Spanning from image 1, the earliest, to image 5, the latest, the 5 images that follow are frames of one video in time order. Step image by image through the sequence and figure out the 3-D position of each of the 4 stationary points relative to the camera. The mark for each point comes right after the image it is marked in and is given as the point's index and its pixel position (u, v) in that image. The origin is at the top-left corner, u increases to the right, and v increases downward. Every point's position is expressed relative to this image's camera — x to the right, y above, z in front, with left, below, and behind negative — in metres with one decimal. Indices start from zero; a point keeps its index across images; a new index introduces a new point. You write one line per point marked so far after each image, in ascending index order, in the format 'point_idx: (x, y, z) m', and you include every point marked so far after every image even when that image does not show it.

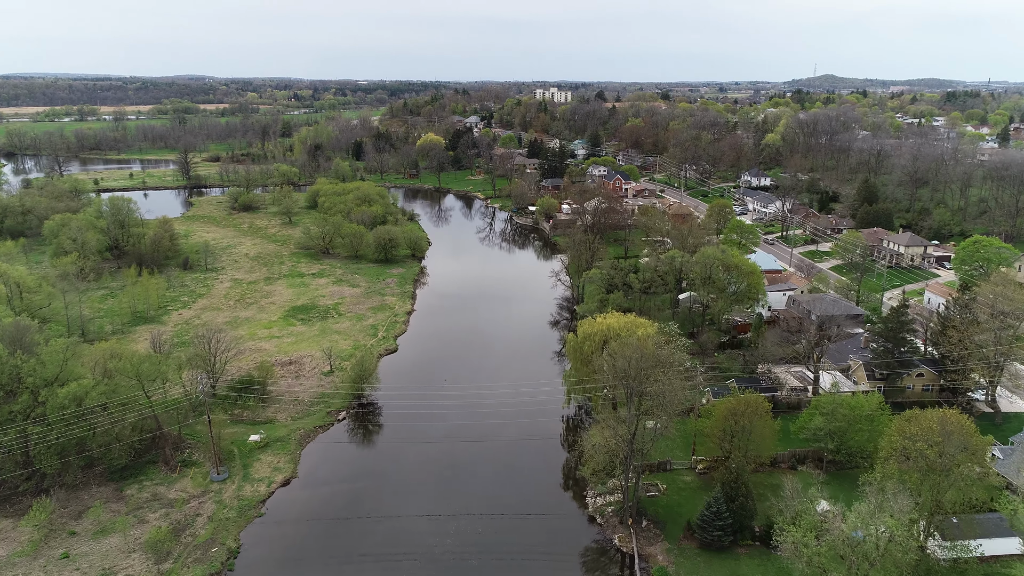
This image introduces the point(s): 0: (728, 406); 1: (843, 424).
0: (+6.3, -3.4, +18.8) m
1: (+9.8, -4.0, +19.3) m
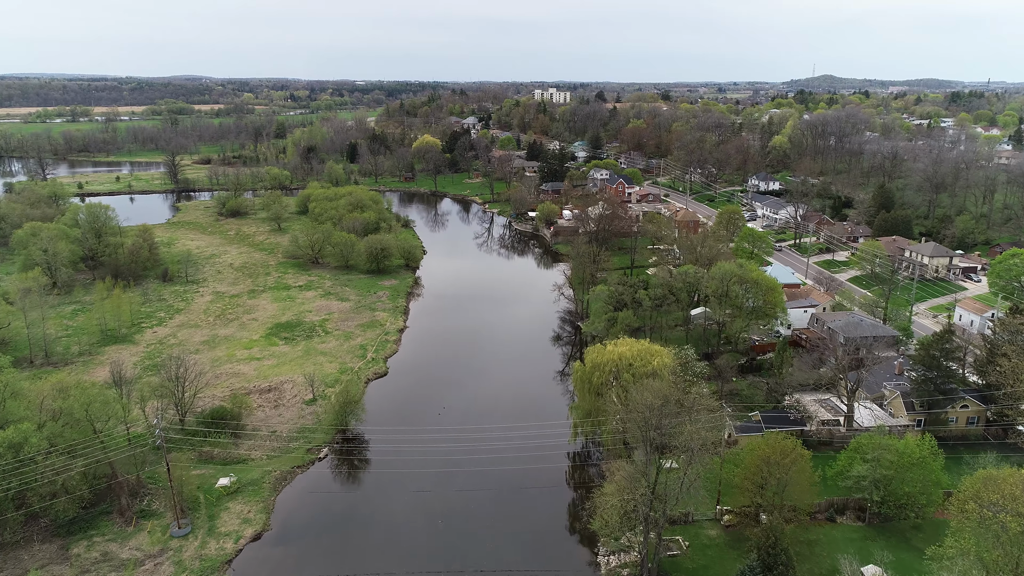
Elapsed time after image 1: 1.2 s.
0: (+6.3, -4.2, +16.4) m
1: (+9.8, -4.8, +16.9) m
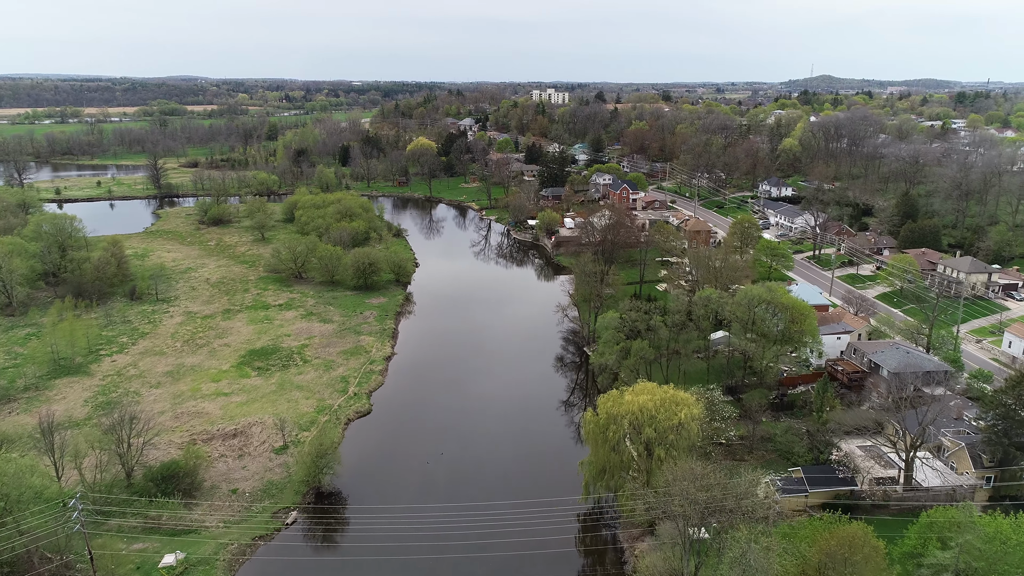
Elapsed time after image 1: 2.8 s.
0: (+6.3, -5.2, +13.3) m
1: (+9.8, -5.8, +13.7) m
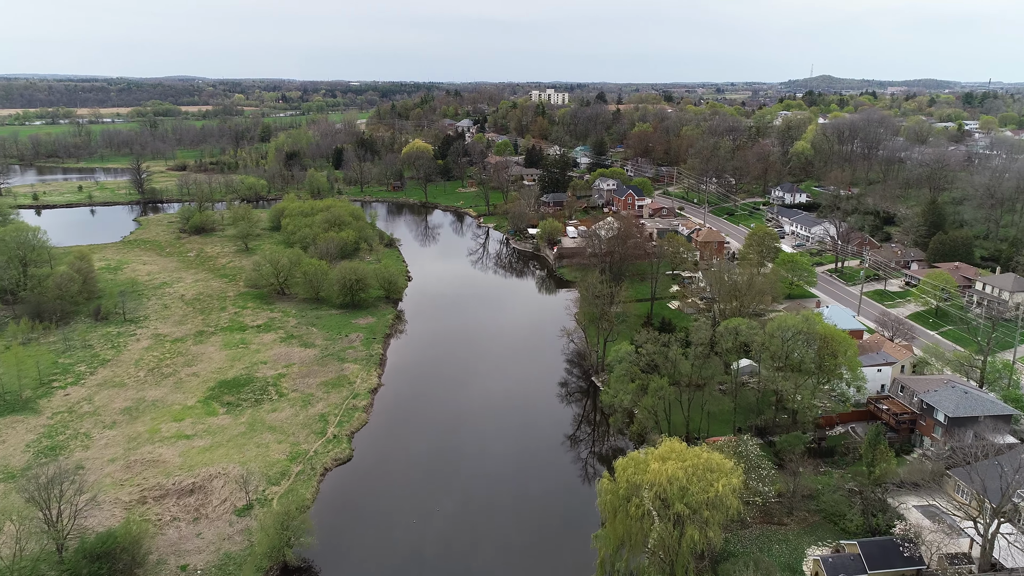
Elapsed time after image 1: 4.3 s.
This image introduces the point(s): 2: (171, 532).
0: (+6.4, -6.1, +10.2) m
1: (+9.9, -6.8, +10.7) m
2: (-9.3, -6.6, +17.8) m
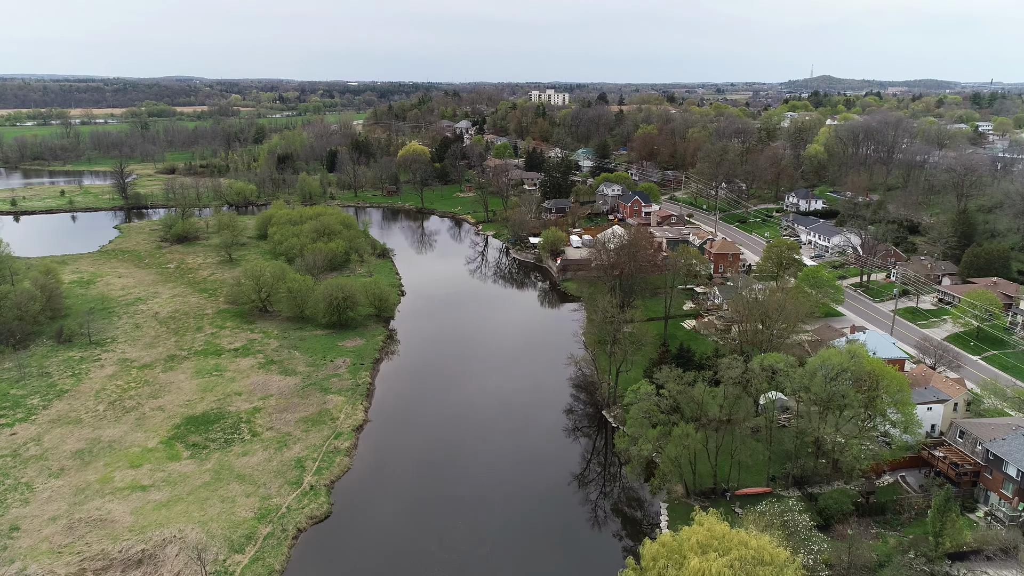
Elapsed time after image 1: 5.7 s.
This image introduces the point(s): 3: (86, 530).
0: (+6.4, -7.0, +7.4) m
1: (+10.0, -7.7, +7.9) m
2: (-9.2, -7.5, +15.0) m
3: (-11.8, -6.6, +18.0) m
